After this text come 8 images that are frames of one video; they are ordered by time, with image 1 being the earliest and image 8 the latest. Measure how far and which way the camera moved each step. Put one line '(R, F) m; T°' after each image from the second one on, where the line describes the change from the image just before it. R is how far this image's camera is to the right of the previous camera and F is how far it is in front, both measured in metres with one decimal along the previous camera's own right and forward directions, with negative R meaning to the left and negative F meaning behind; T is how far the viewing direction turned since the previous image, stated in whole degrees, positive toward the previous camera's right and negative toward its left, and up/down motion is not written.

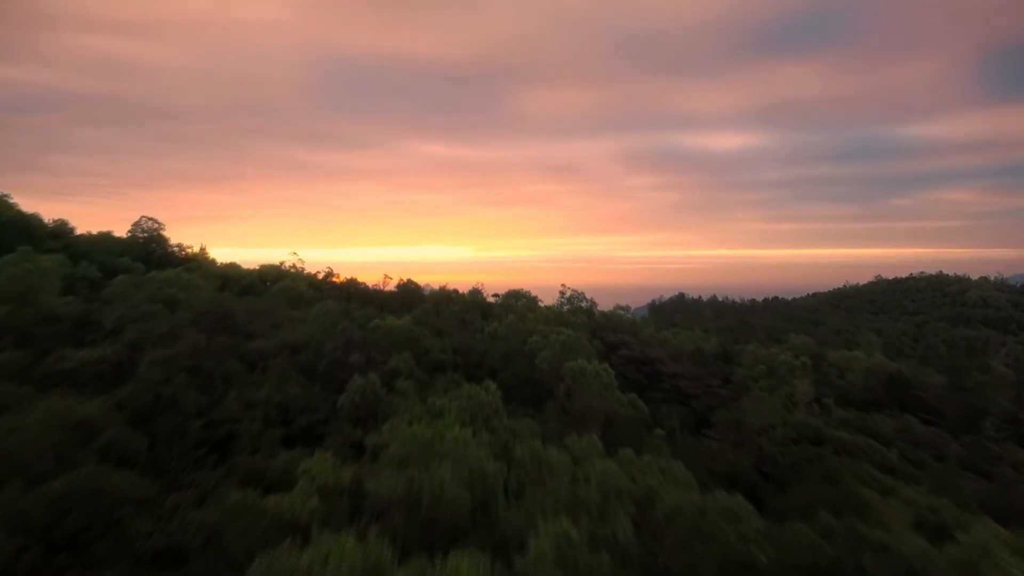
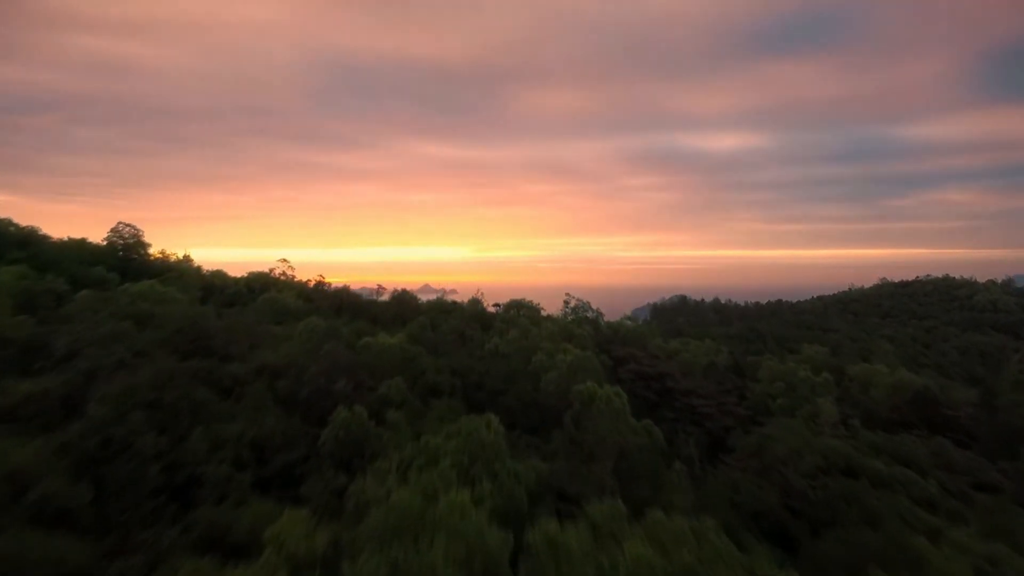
(0.0, +0.9) m; 0°
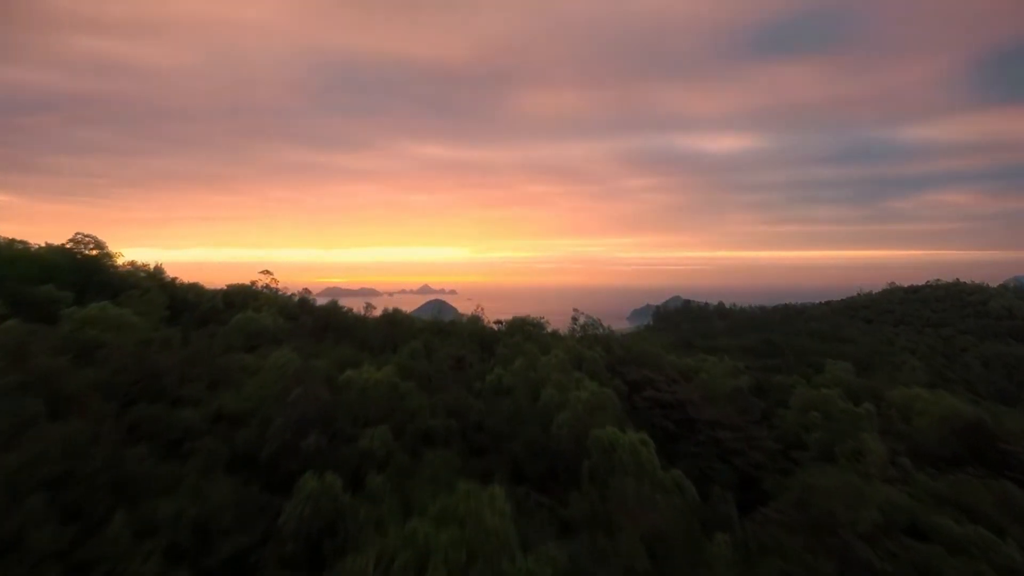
(-0.1, +1.4) m; 0°
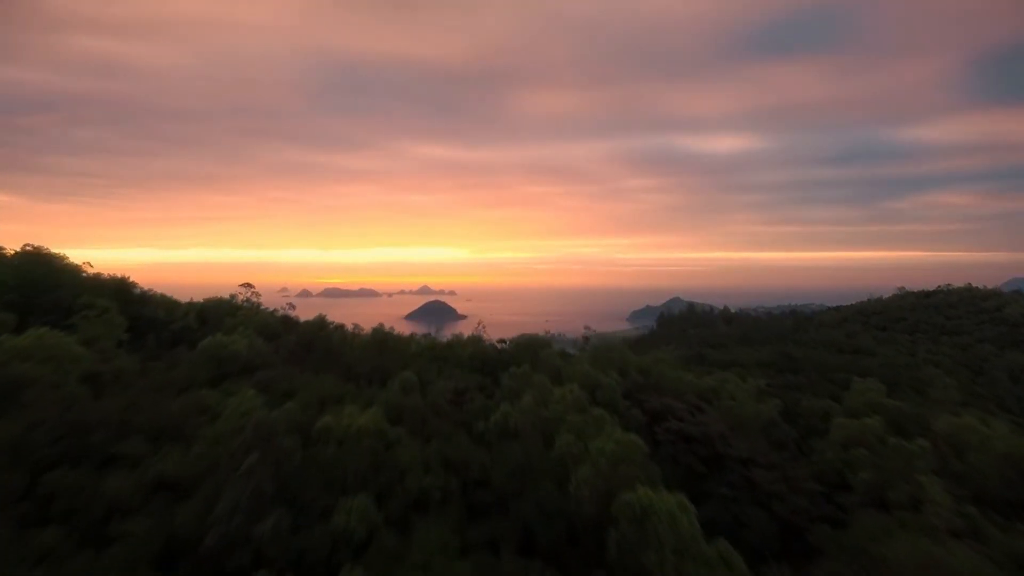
(-0.1, +1.4) m; 0°
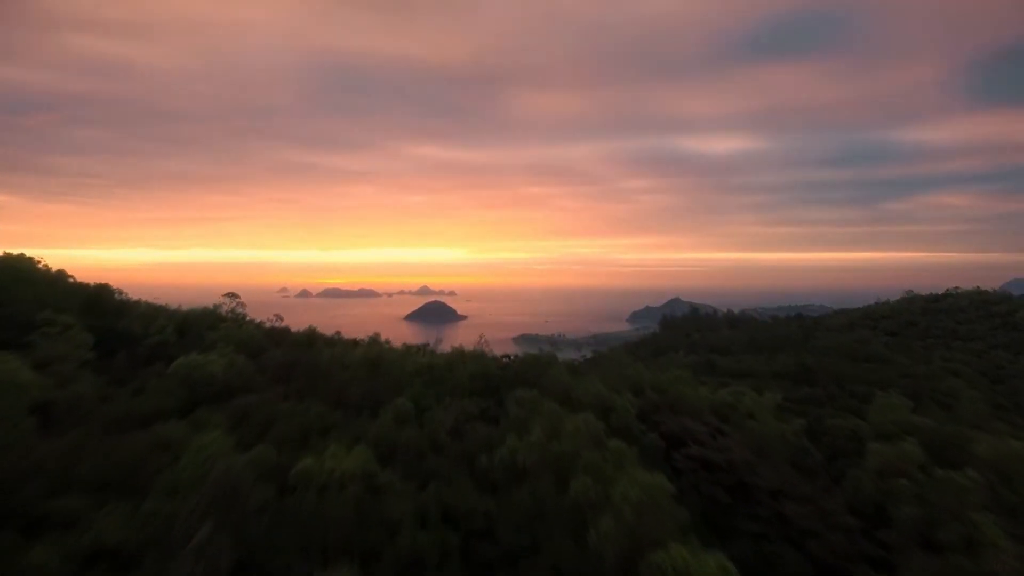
(-0.1, +1.0) m; 0°
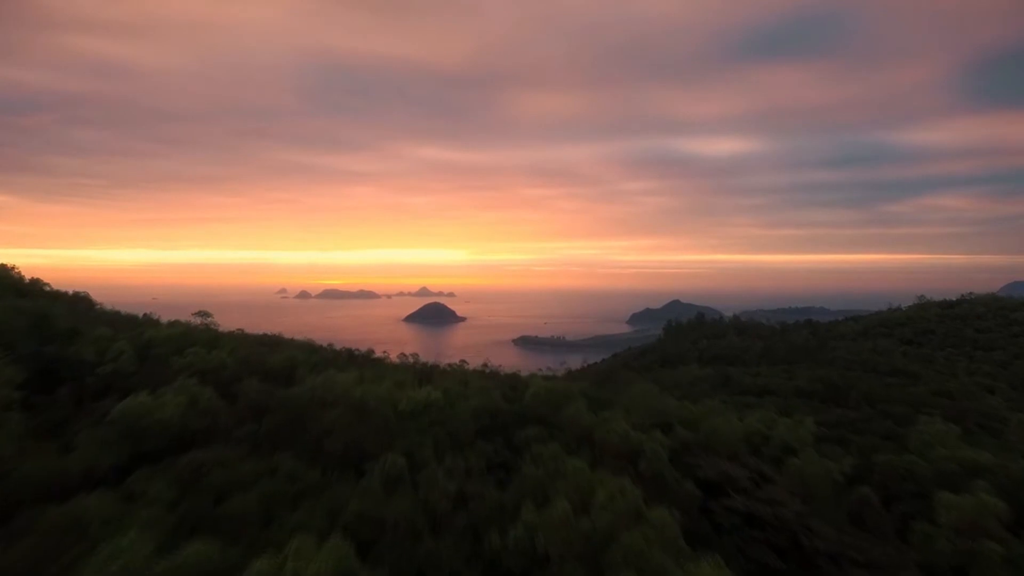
(-0.1, +1.5) m; 0°
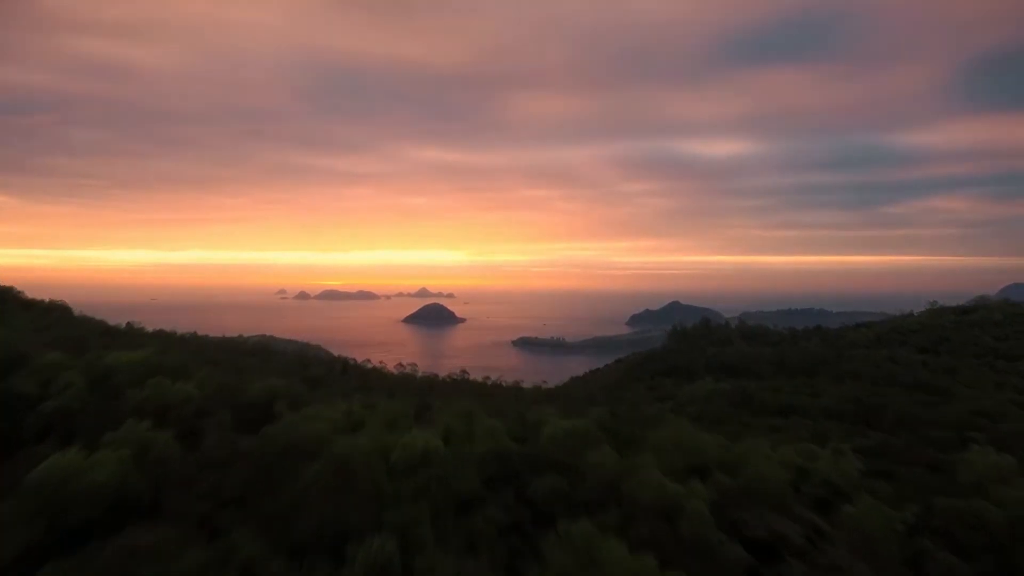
(-0.1, +1.5) m; 0°
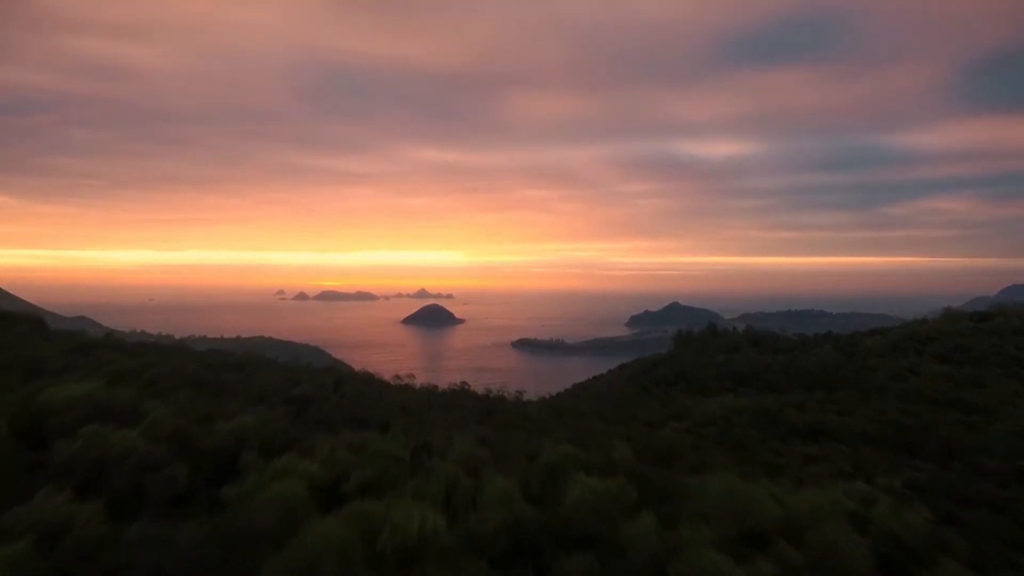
(-0.1, +1.6) m; 0°
